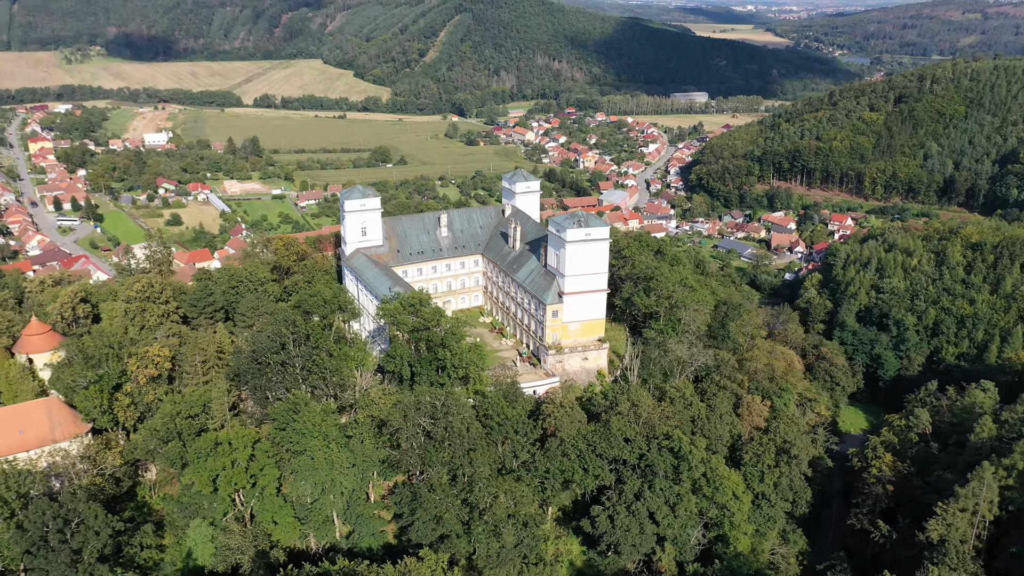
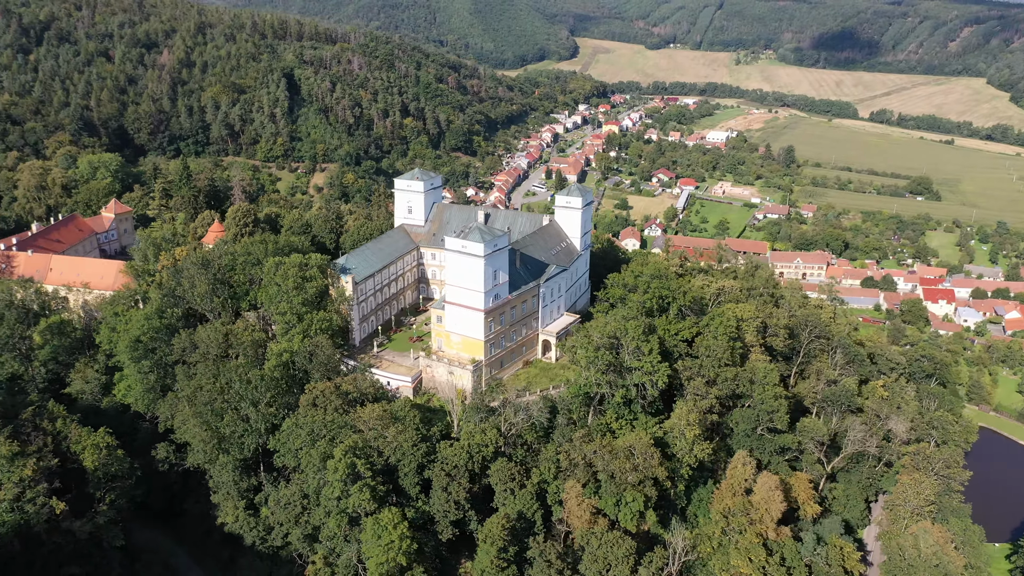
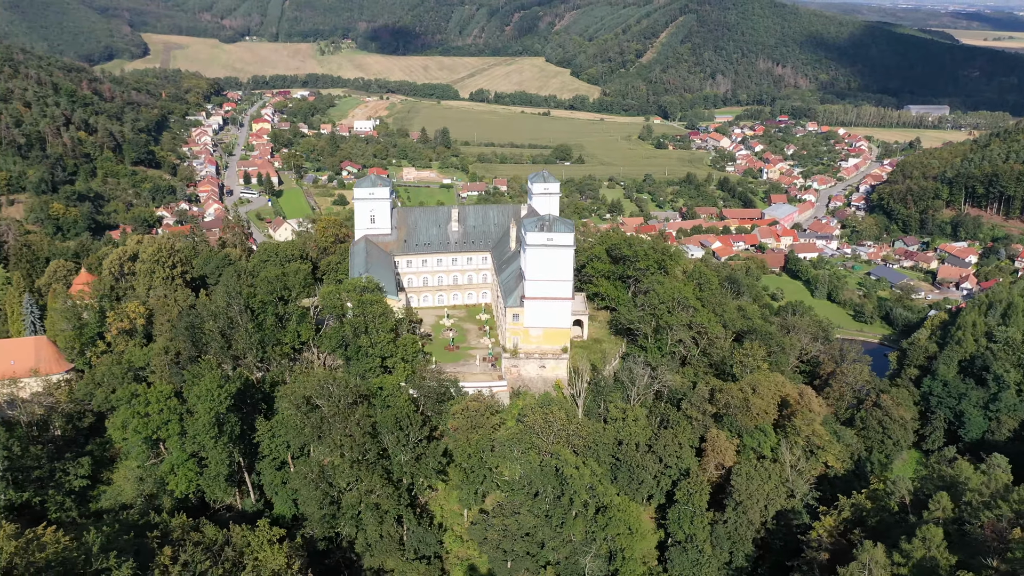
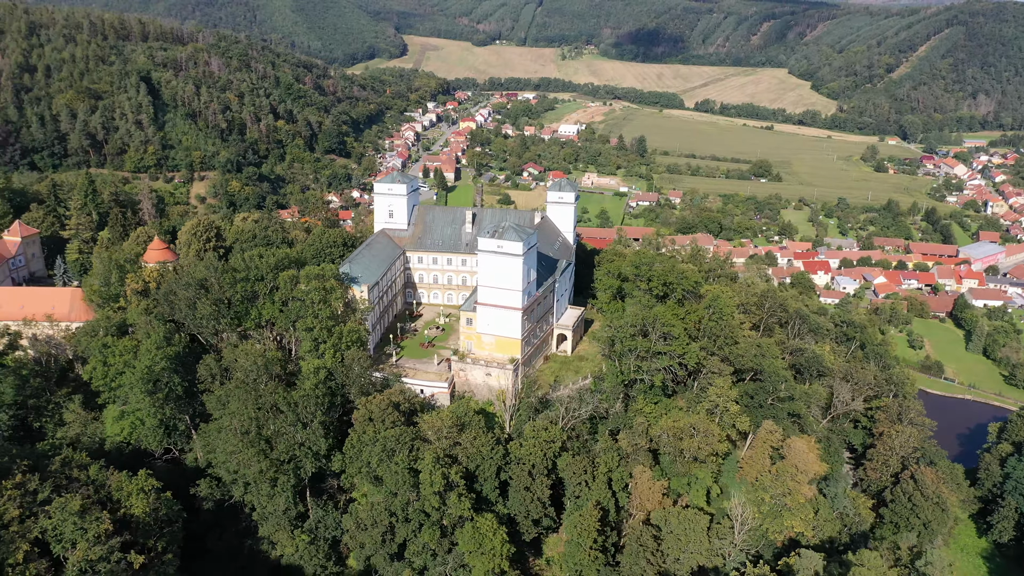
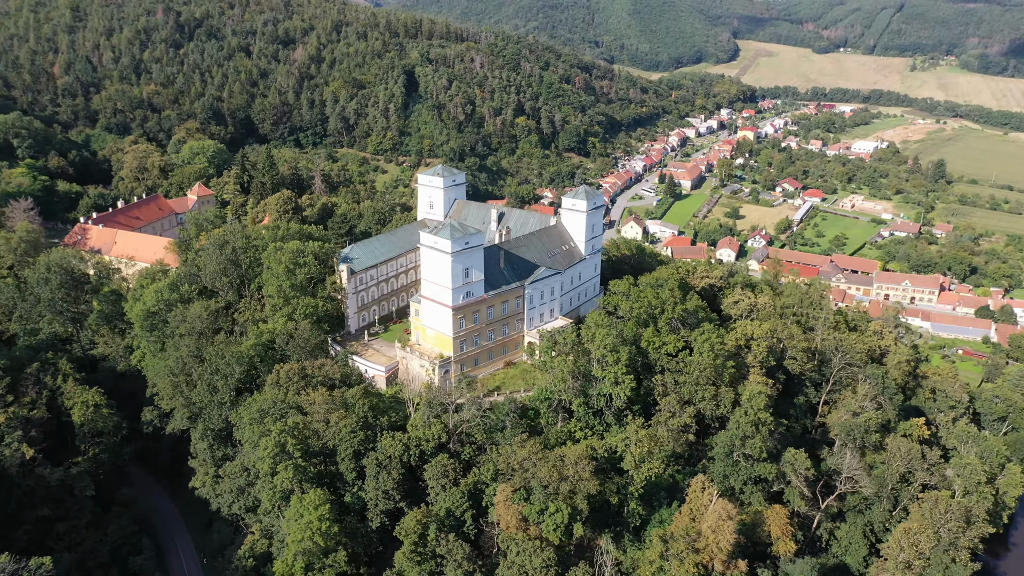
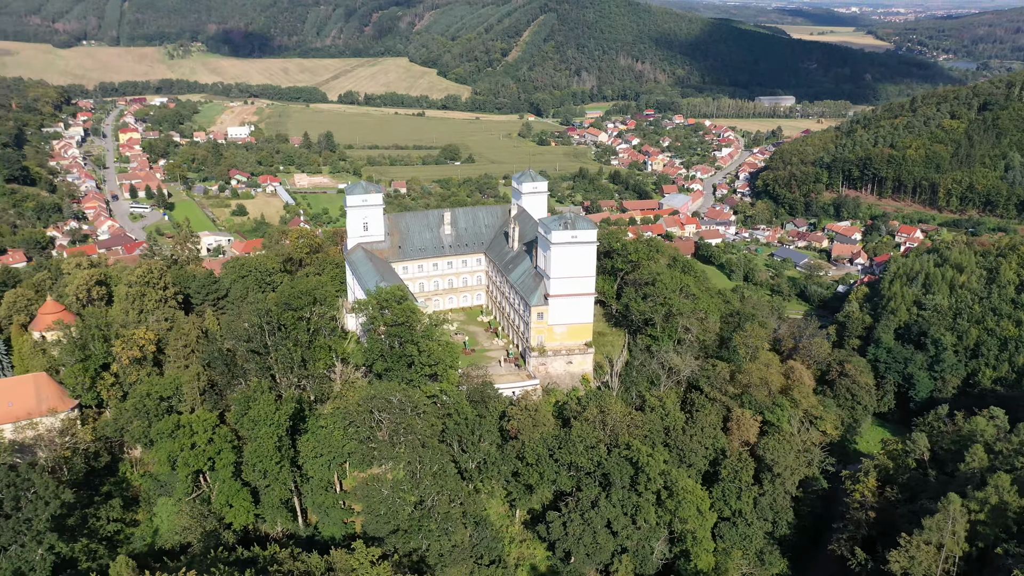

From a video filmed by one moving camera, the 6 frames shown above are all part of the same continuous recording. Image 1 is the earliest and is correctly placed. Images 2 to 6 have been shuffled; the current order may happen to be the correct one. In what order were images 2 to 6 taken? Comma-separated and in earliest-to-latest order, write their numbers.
6, 3, 4, 2, 5
